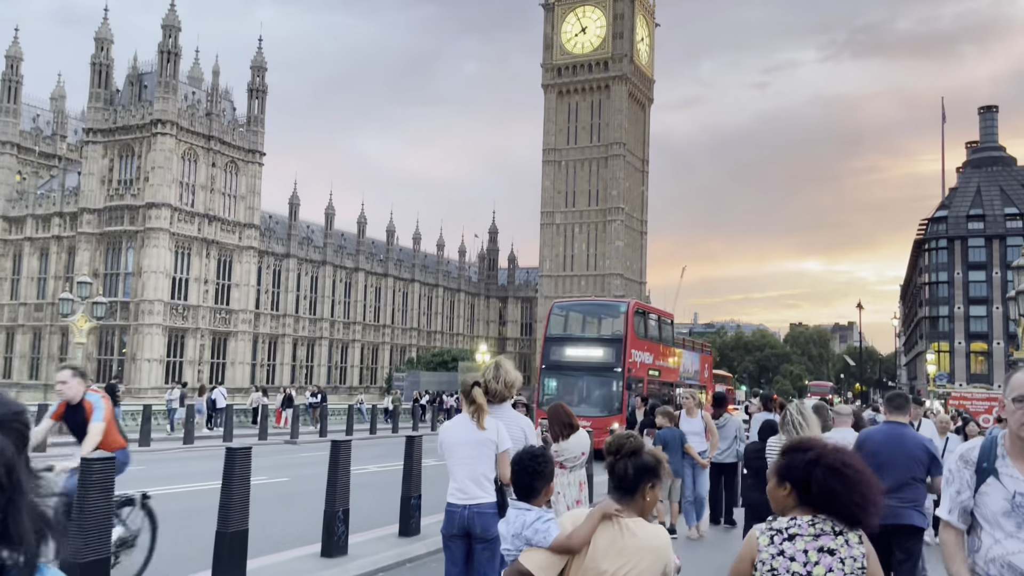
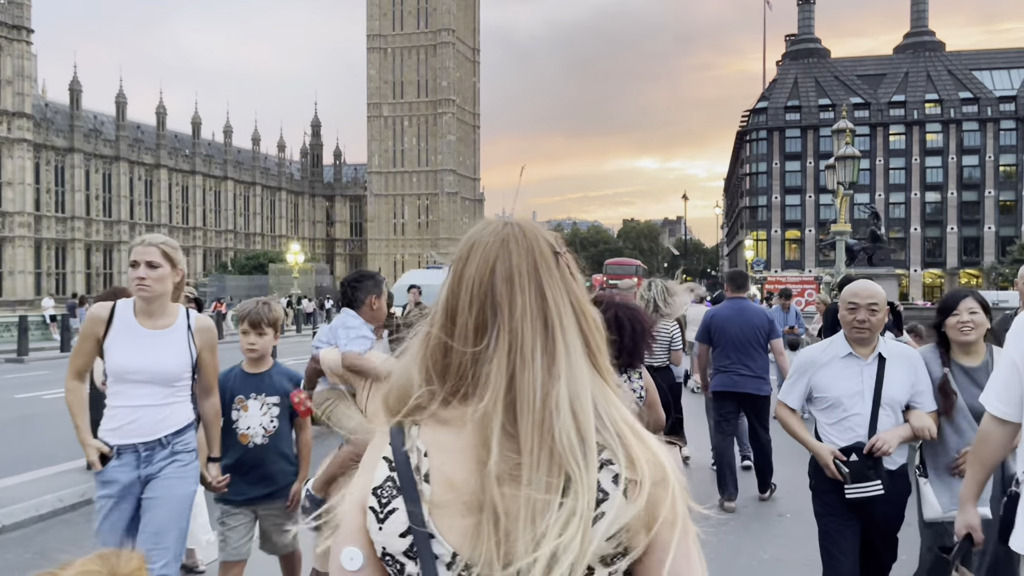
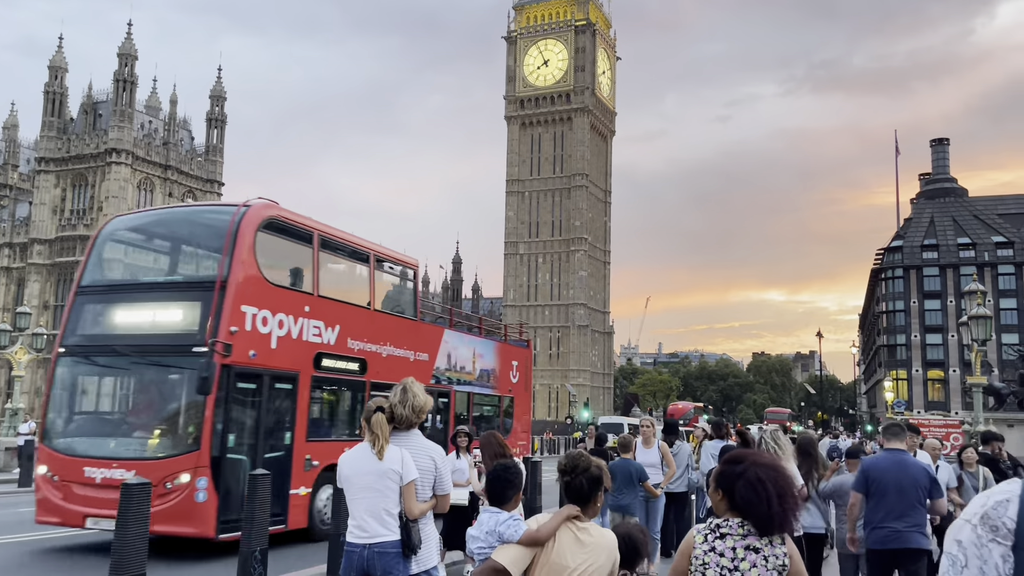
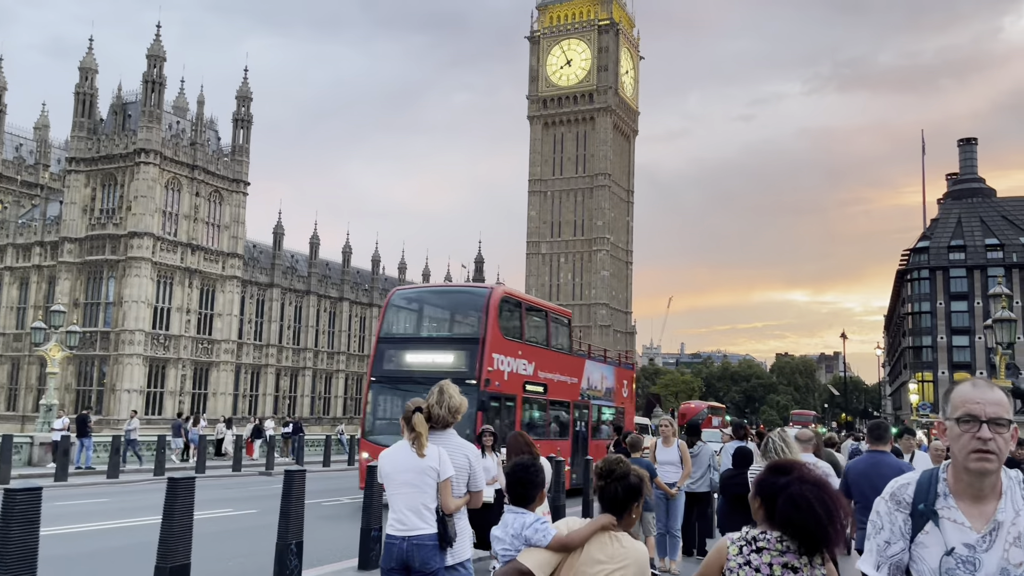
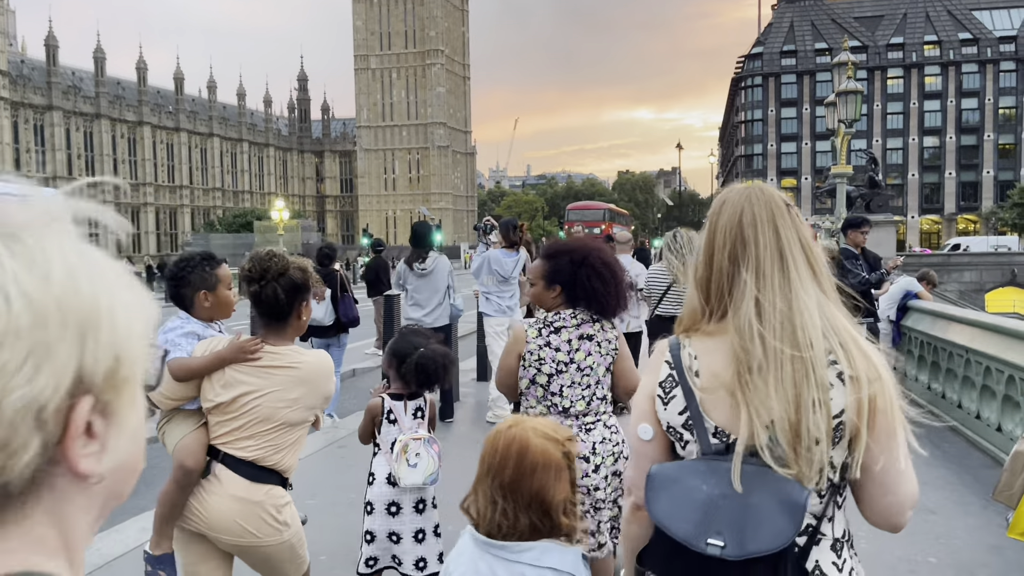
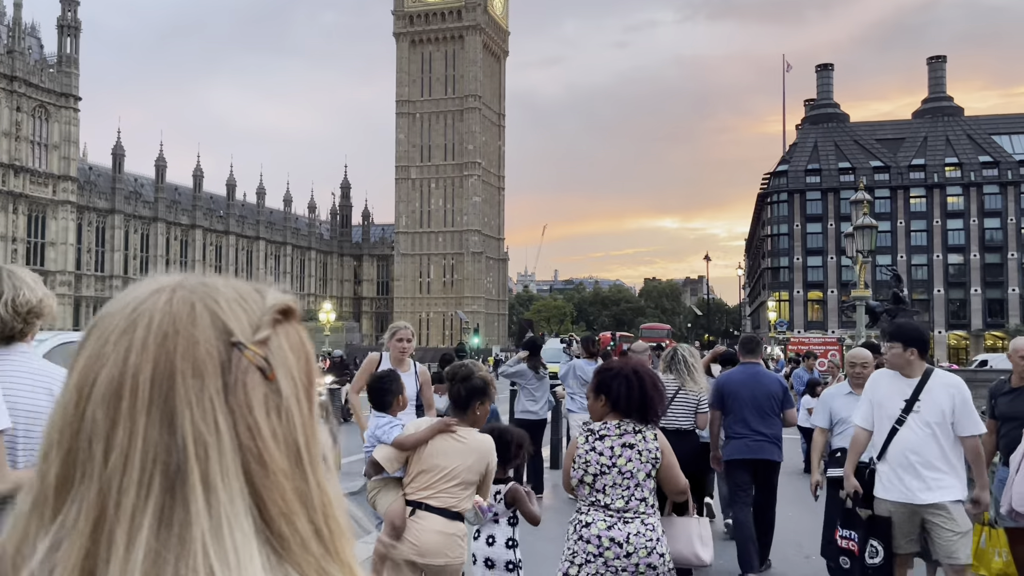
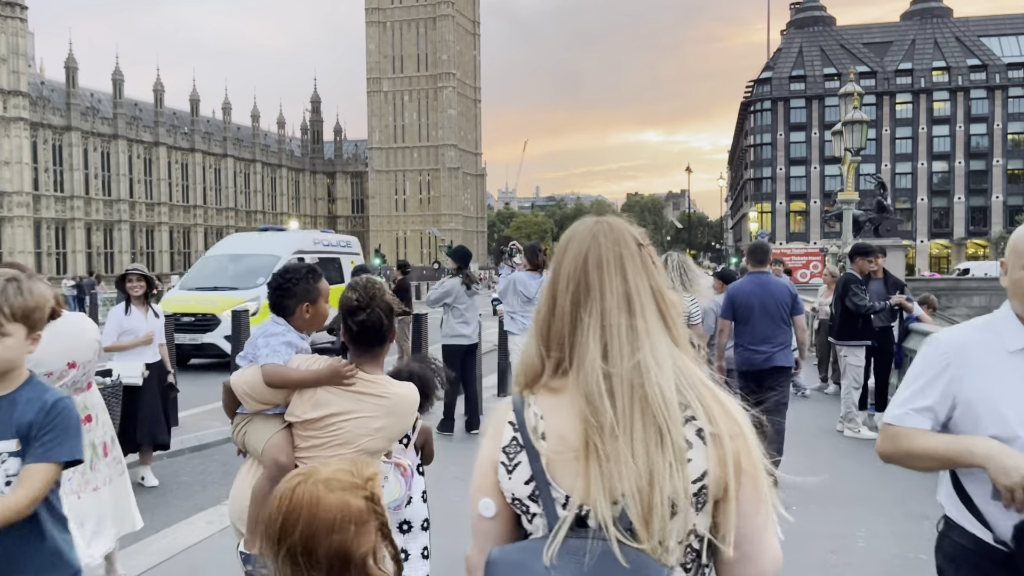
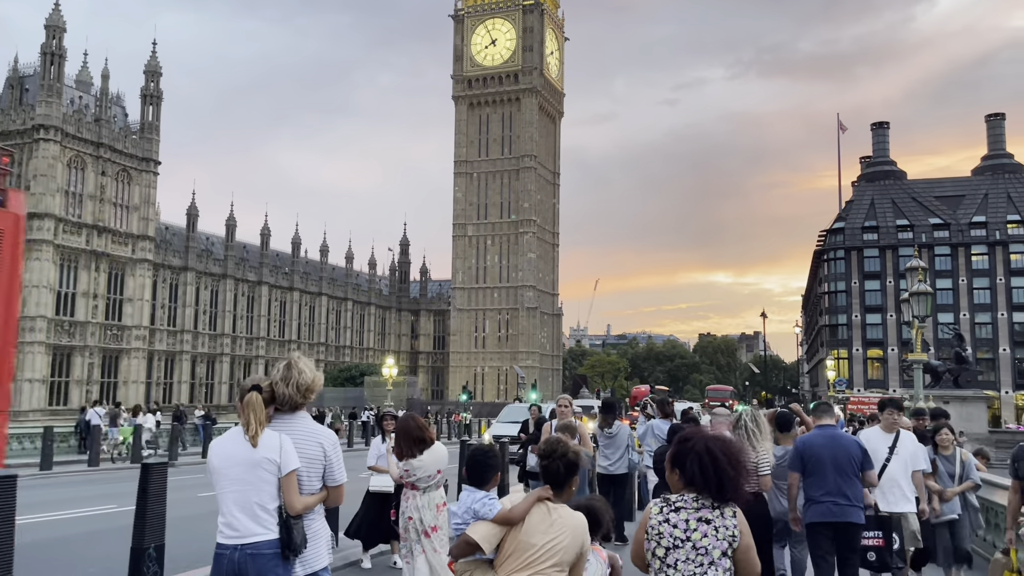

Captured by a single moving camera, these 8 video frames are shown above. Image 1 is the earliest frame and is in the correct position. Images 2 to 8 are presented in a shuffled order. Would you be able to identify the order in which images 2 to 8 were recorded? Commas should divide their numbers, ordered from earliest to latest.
4, 3, 8, 6, 2, 7, 5
